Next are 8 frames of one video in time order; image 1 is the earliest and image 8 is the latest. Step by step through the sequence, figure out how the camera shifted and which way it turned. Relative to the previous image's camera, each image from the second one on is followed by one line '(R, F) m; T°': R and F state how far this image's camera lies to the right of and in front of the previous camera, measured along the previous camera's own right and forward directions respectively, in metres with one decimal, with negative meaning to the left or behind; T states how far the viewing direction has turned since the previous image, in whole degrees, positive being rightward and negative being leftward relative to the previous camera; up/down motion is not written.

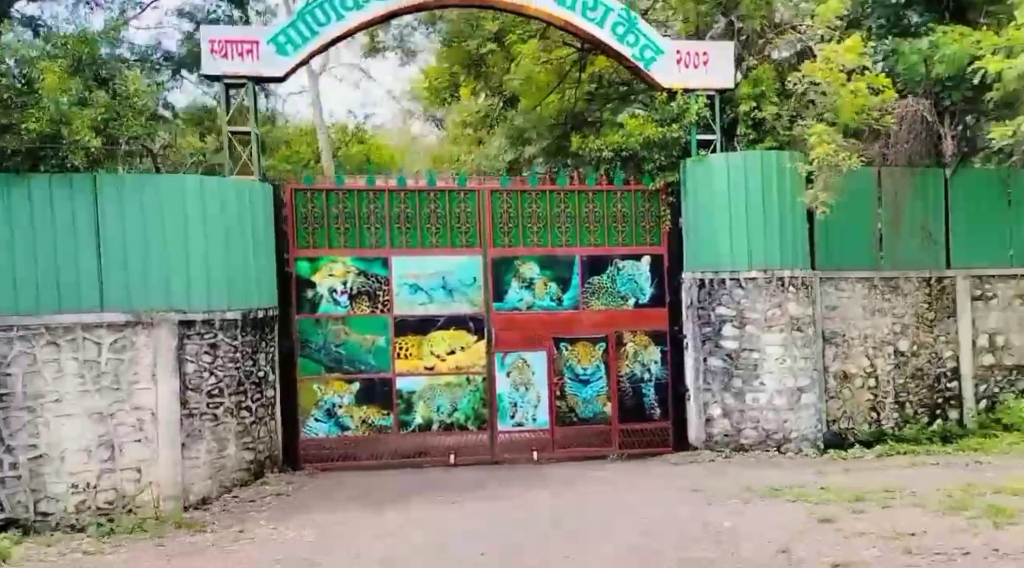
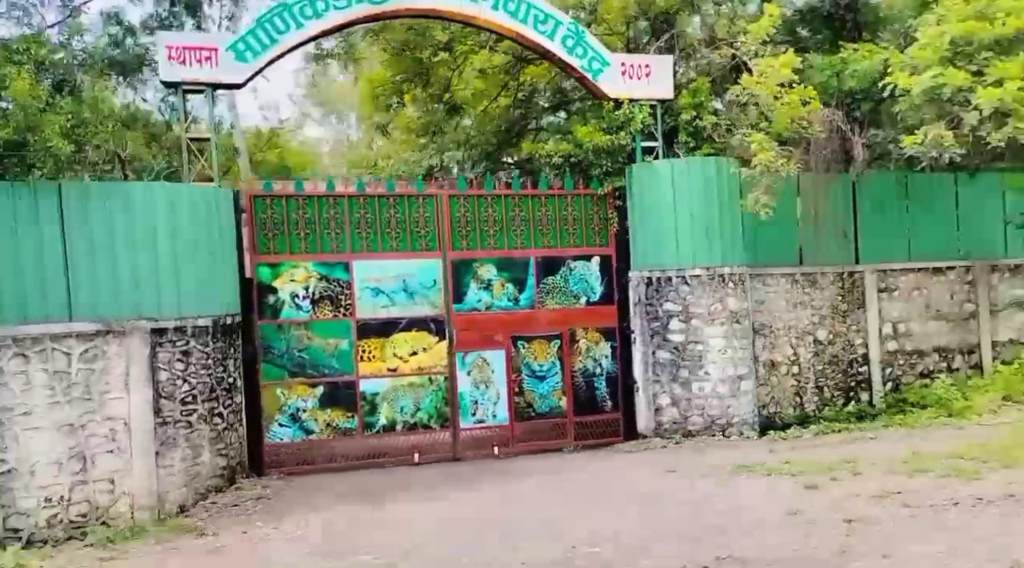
(-0.8, -0.3) m; +8°
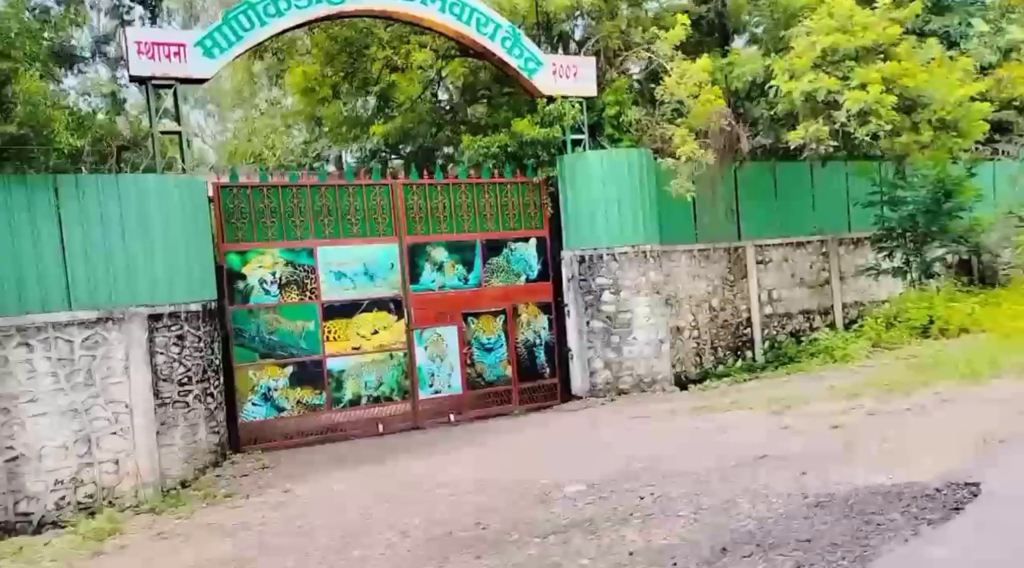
(-1.4, -0.8) m; +11°
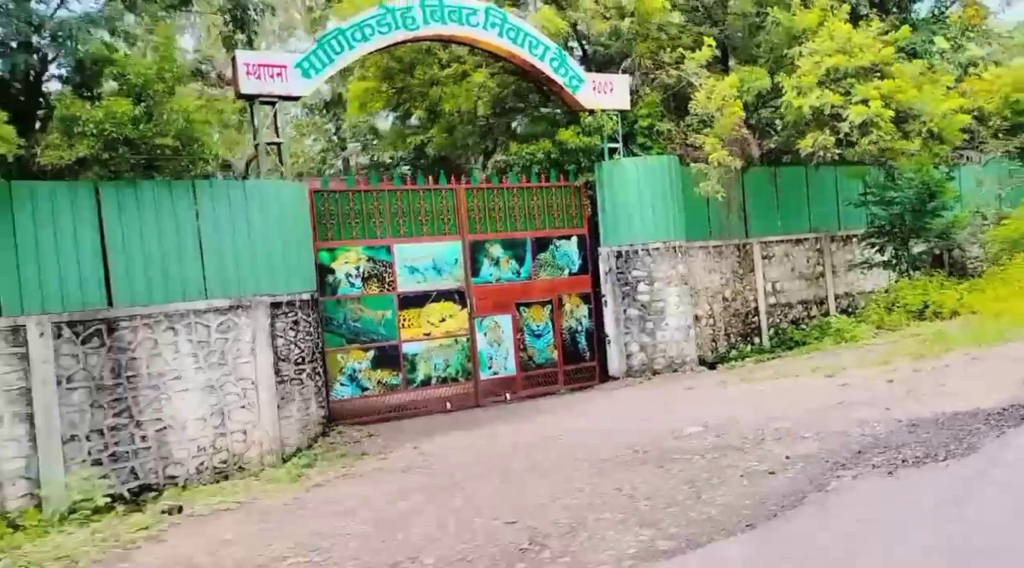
(-1.2, -1.1) m; +3°
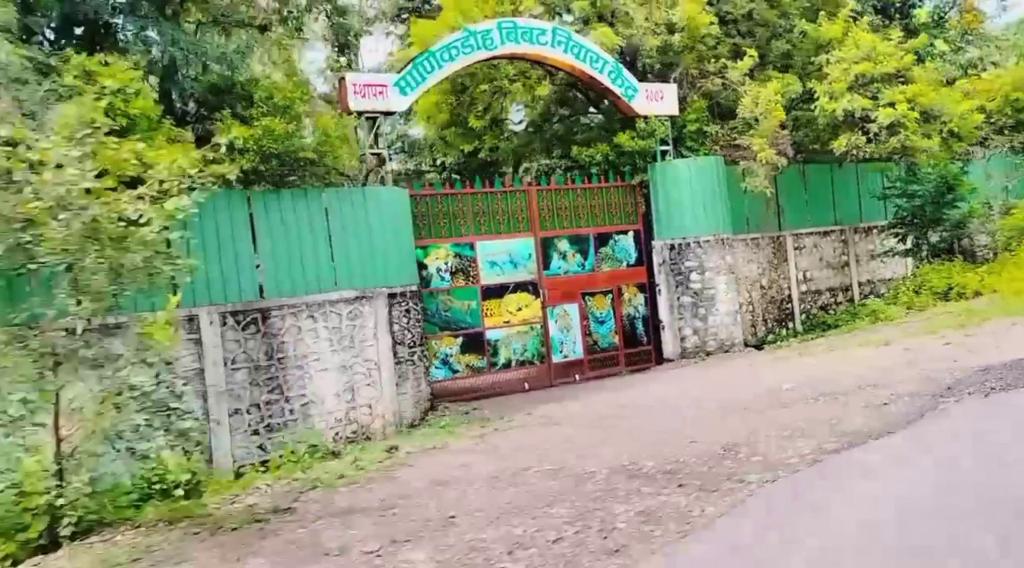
(-1.1, -1.2) m; +1°
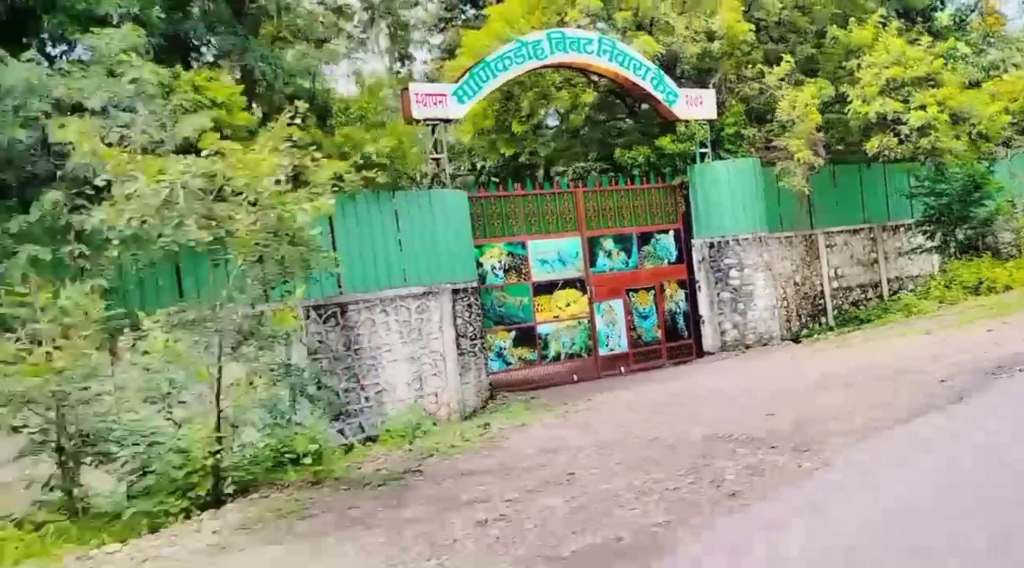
(-0.5, -0.6) m; -1°
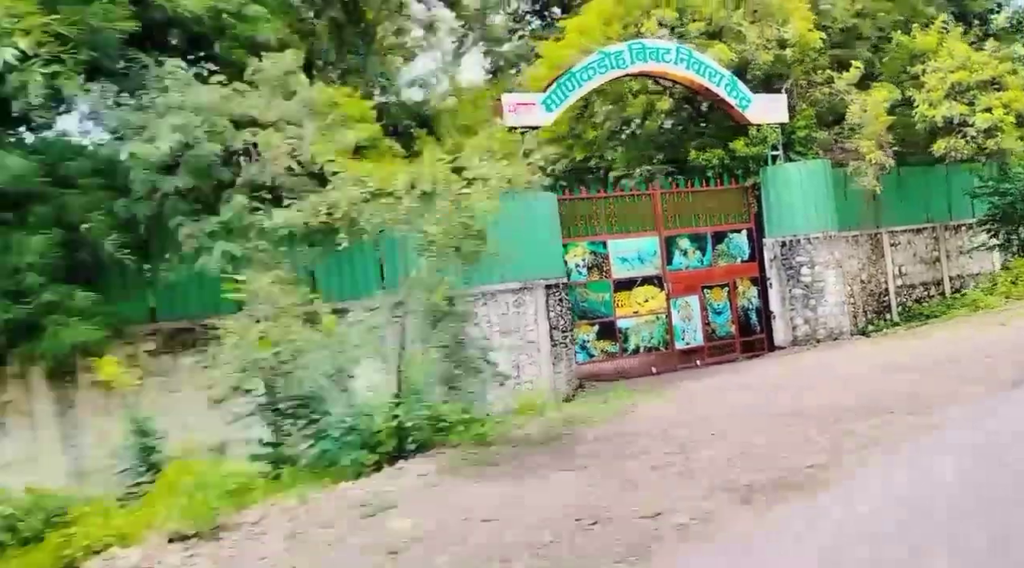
(-0.6, -0.8) m; -2°
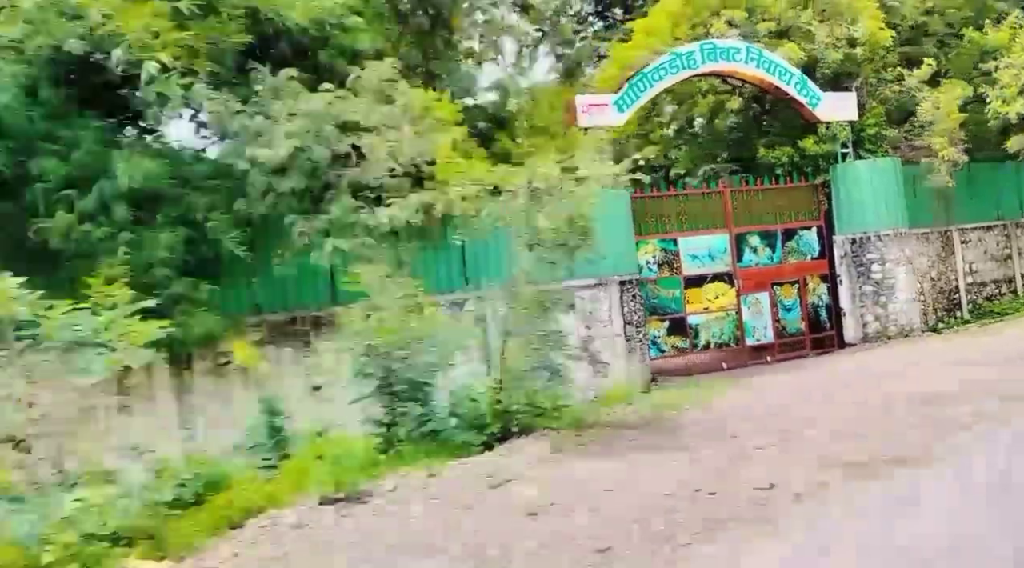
(-0.3, -0.4) m; -3°
